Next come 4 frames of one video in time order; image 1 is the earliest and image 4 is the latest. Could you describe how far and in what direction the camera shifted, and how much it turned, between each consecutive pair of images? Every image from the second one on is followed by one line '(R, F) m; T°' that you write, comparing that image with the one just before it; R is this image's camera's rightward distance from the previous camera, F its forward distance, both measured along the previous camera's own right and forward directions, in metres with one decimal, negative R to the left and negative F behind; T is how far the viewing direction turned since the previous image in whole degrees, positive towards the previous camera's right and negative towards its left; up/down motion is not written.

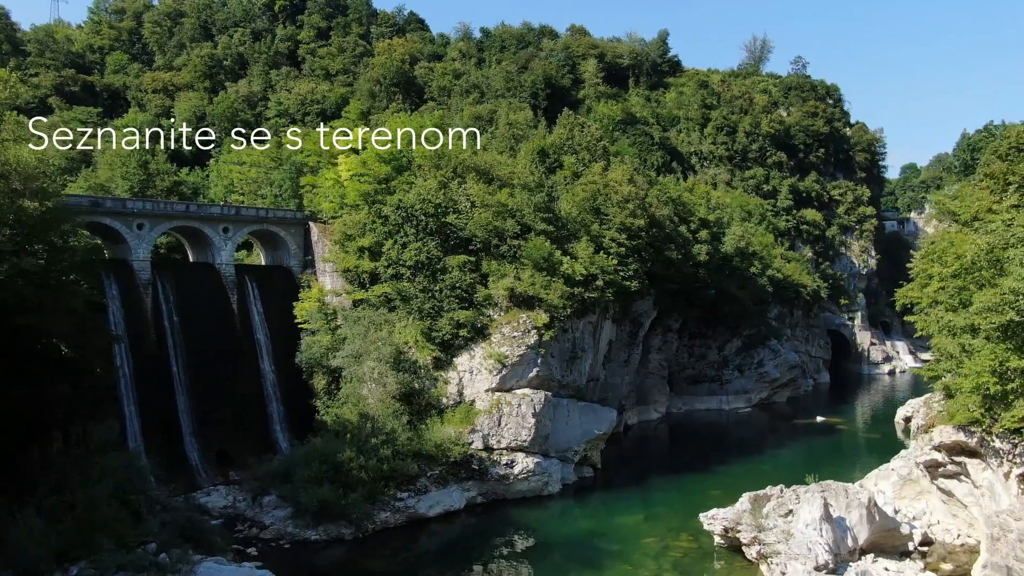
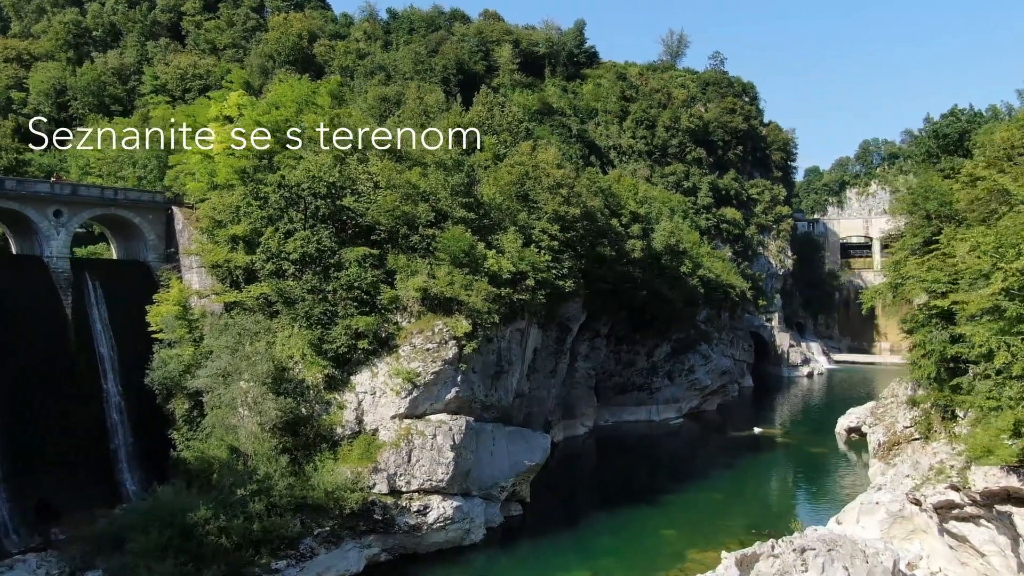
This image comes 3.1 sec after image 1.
(-0.2, +5.2) m; +7°
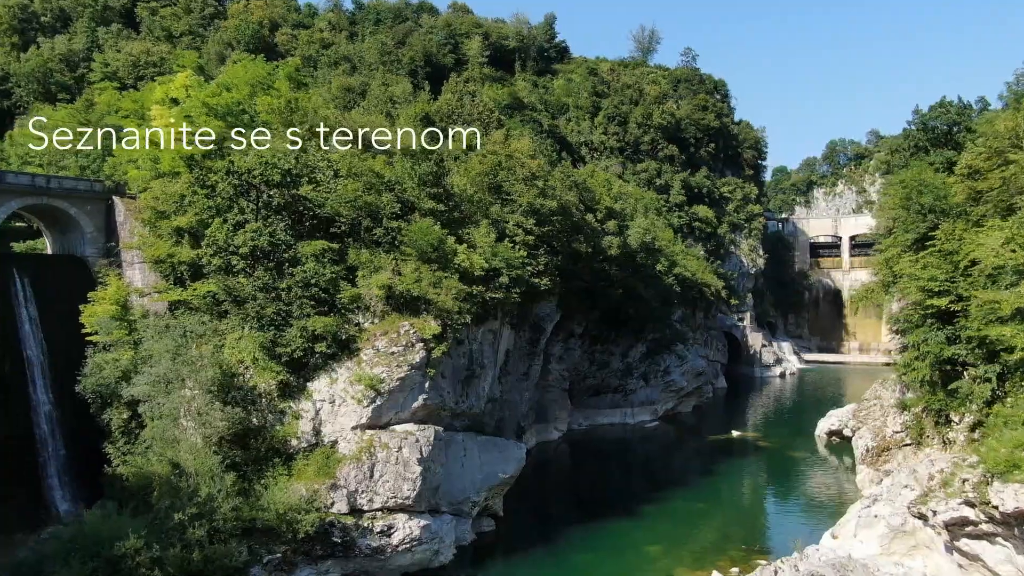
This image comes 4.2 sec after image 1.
(-0.1, +1.8) m; +2°
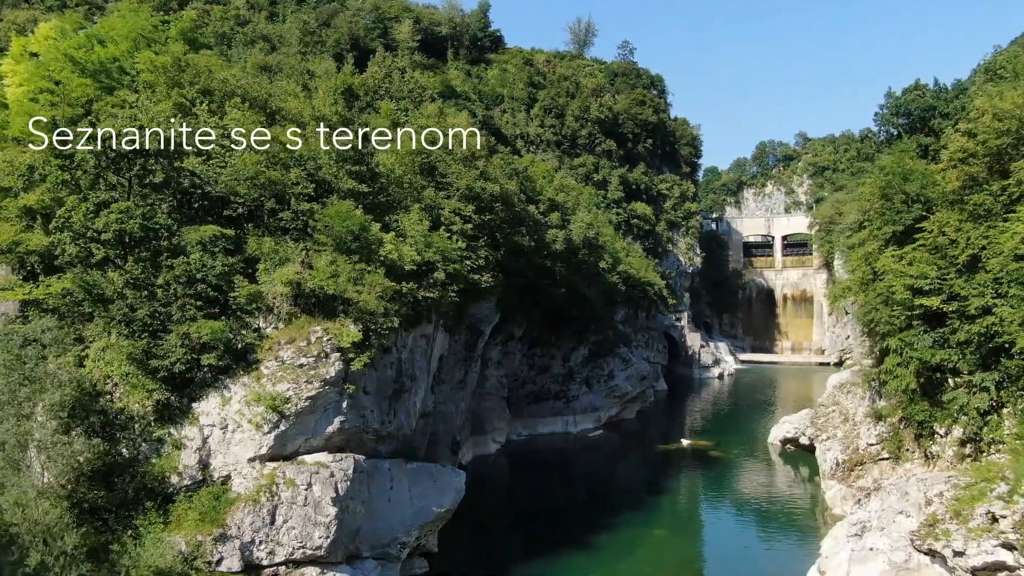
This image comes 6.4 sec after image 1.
(-0.2, +3.5) m; +5°
